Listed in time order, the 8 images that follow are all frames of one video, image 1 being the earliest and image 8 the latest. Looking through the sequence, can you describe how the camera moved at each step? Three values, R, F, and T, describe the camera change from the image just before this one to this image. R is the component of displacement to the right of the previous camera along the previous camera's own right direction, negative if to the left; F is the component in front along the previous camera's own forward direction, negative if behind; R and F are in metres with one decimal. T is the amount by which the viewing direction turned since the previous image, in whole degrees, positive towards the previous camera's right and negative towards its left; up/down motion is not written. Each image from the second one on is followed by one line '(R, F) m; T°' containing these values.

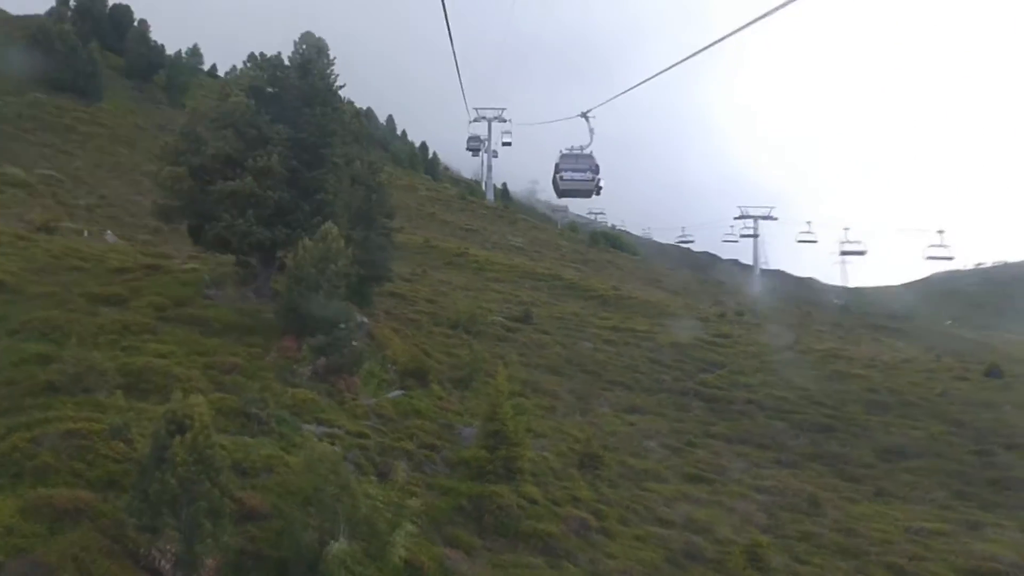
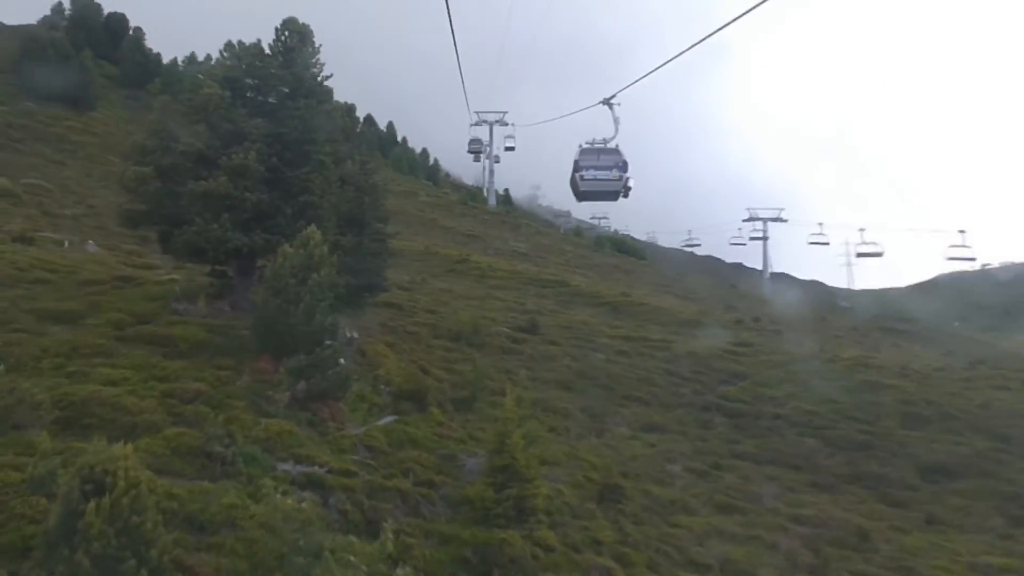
(-0.1, +3.0) m; 0°
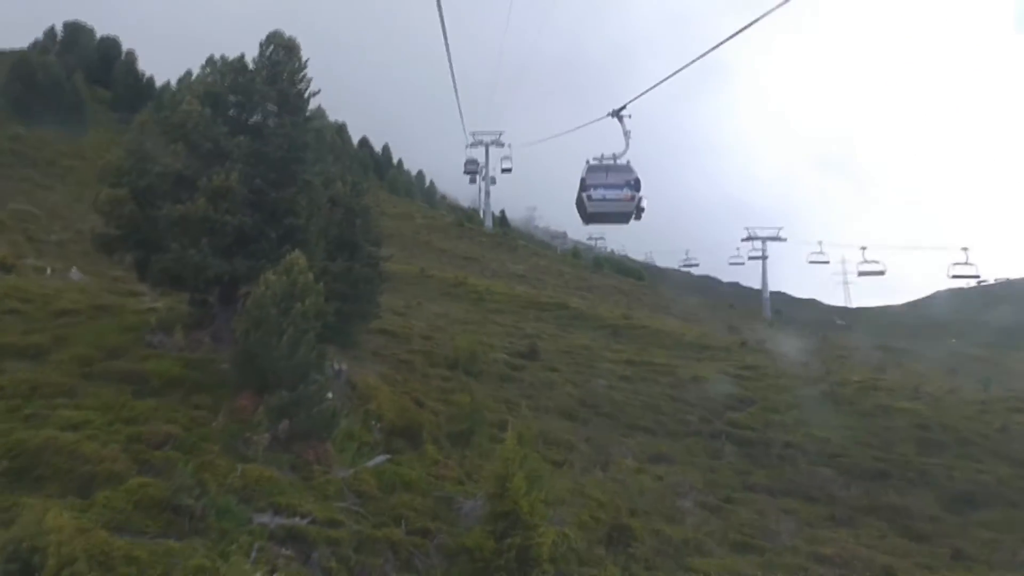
(-0.1, +1.5) m; 0°
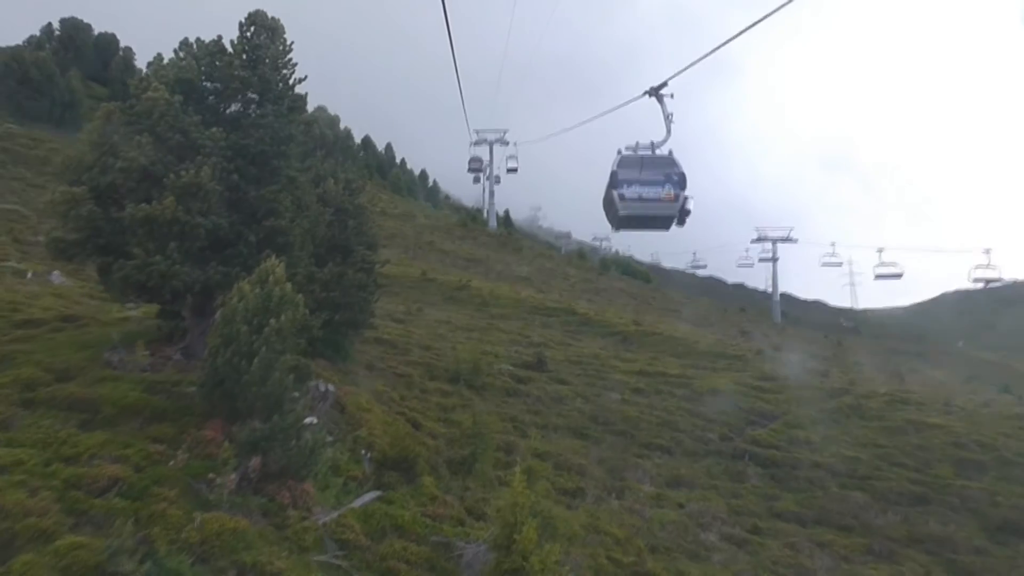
(-0.1, +2.6) m; 0°
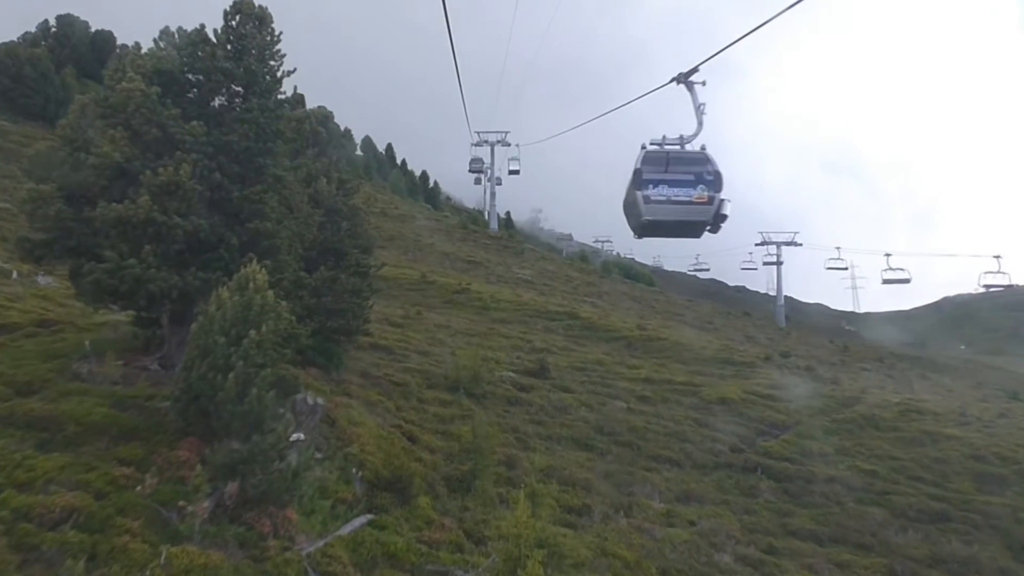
(-0.1, +1.4) m; 0°
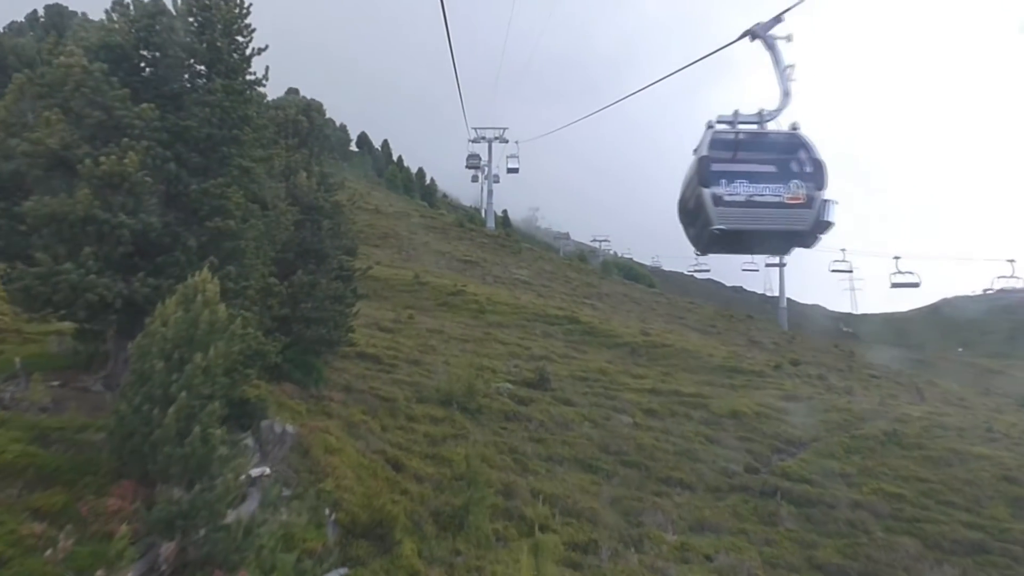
(-0.1, +2.6) m; 0°
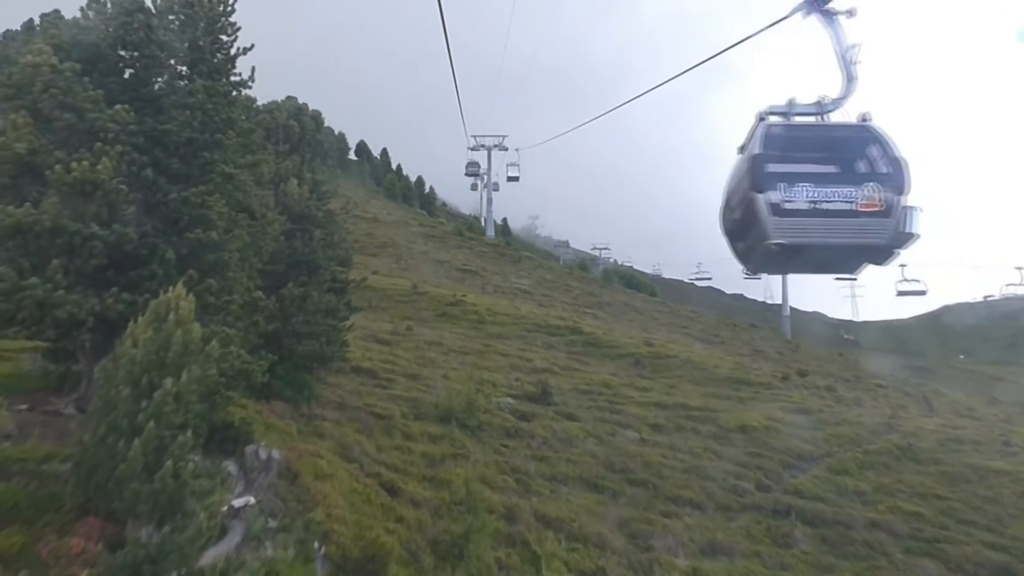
(-0.1, +1.1) m; 0°
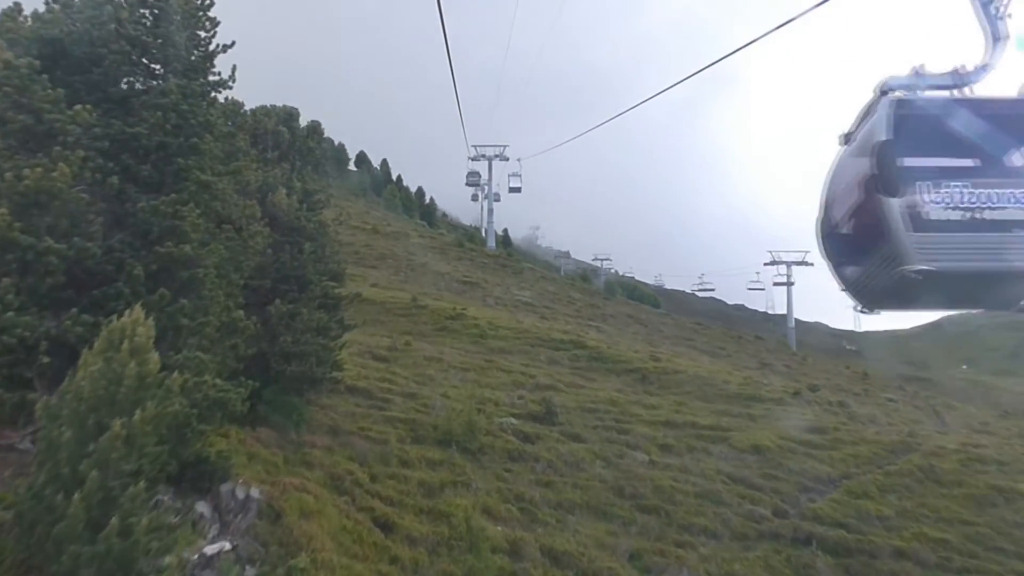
(-0.1, +1.5) m; 0°
